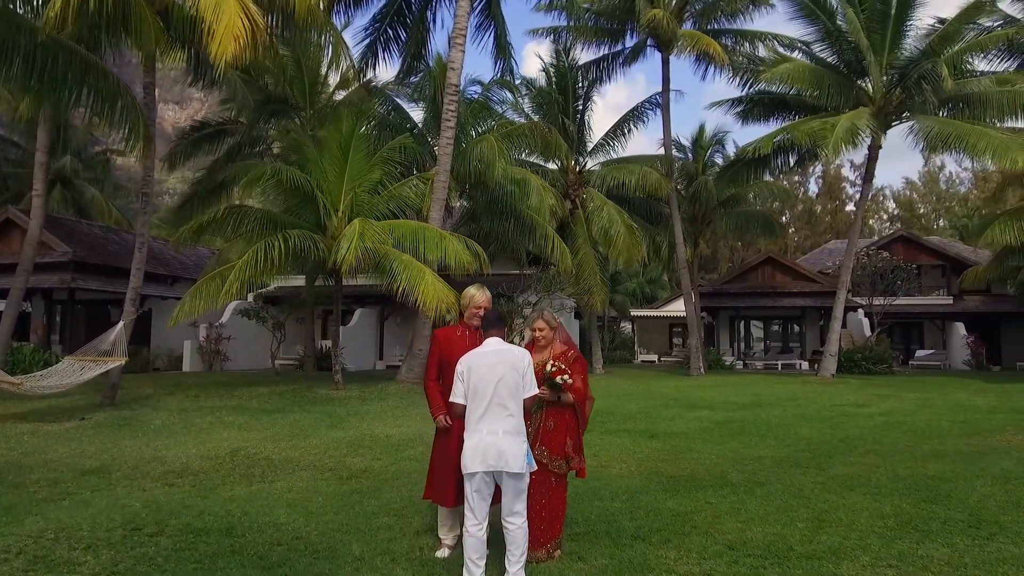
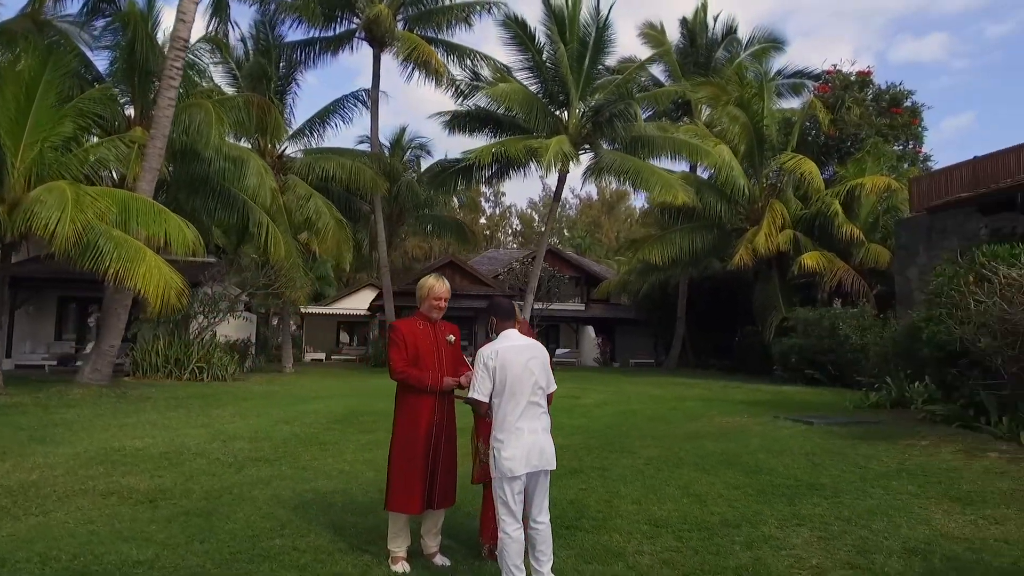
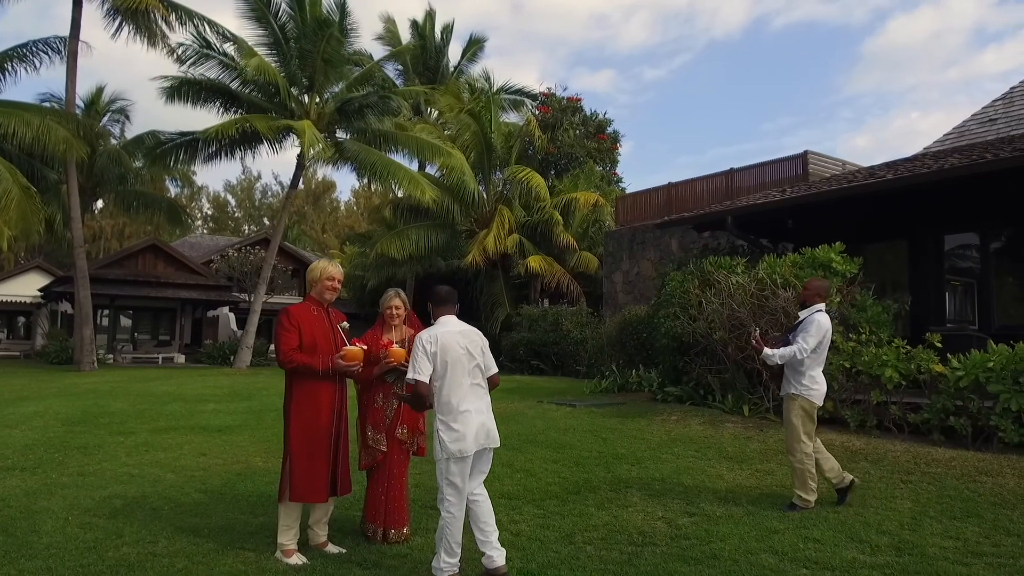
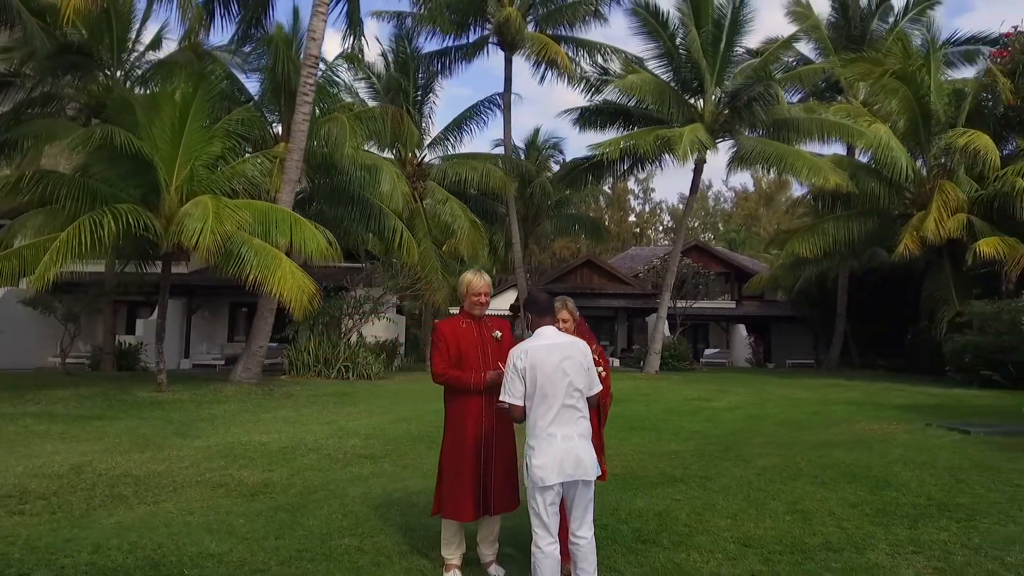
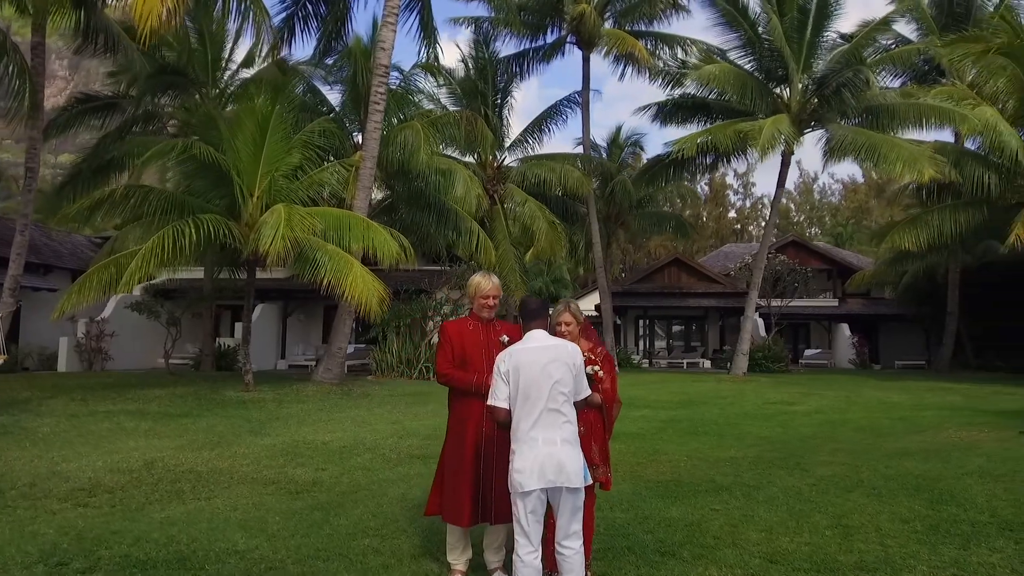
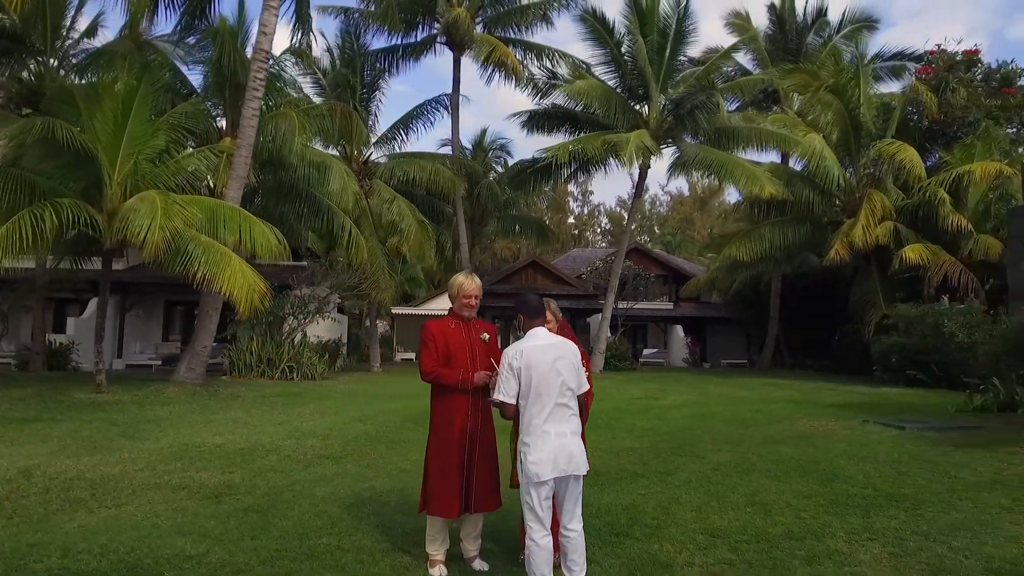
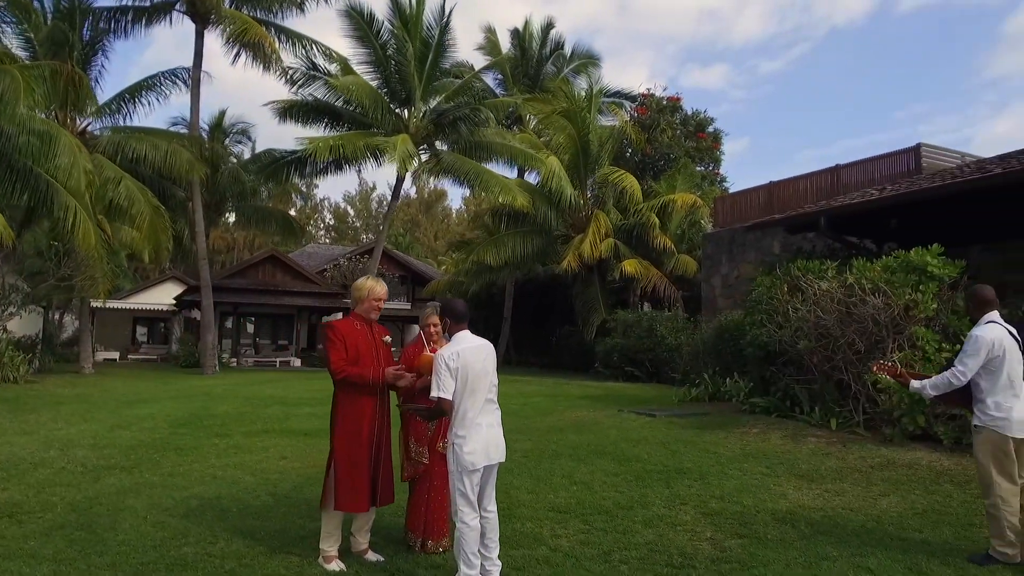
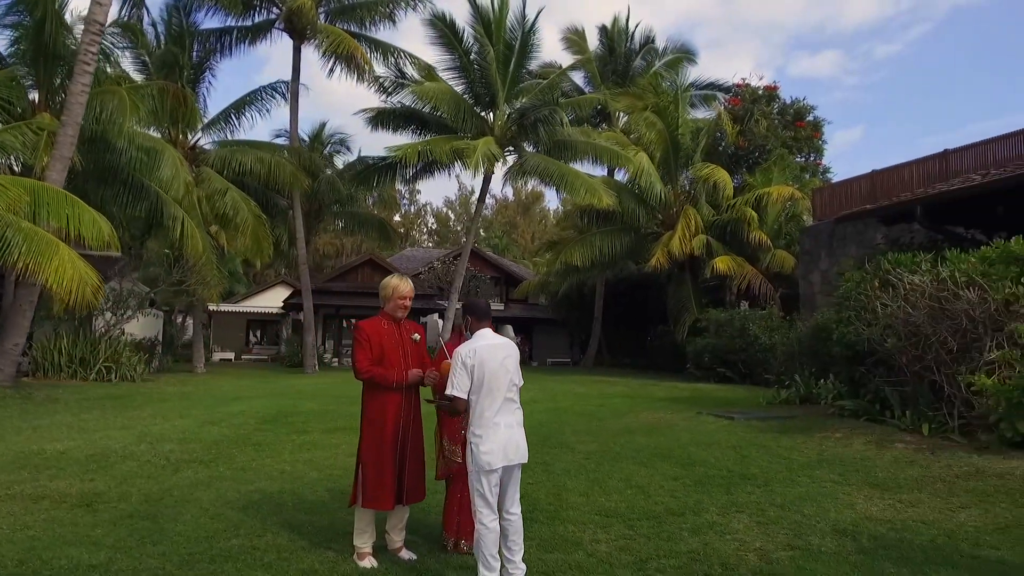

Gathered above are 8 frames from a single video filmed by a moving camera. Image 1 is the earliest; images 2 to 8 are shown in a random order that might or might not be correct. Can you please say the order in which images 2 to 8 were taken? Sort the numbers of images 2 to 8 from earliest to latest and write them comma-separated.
5, 4, 6, 2, 8, 7, 3
